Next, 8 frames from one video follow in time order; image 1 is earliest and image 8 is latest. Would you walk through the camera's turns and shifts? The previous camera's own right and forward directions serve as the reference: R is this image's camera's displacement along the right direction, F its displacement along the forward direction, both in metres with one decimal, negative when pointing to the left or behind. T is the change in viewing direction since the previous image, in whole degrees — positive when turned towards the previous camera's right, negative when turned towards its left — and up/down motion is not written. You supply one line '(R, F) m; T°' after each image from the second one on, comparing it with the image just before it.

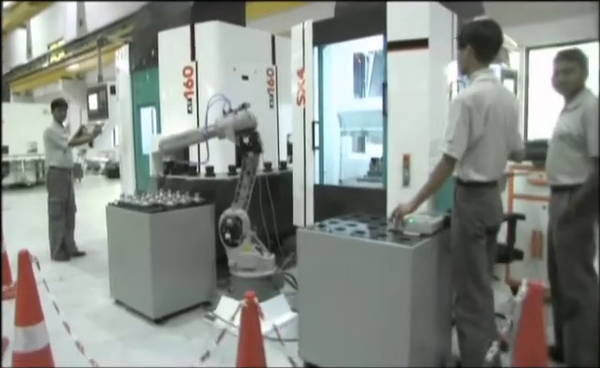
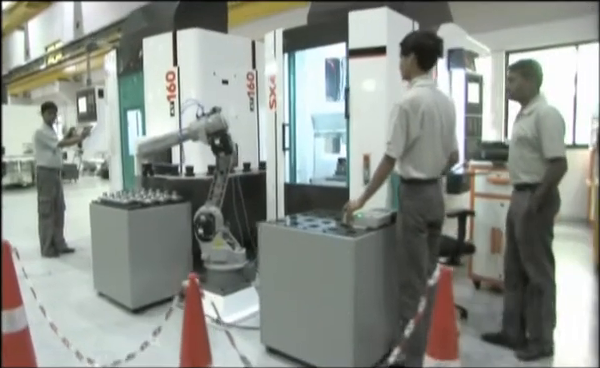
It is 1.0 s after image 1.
(+0.2, -0.2) m; 0°
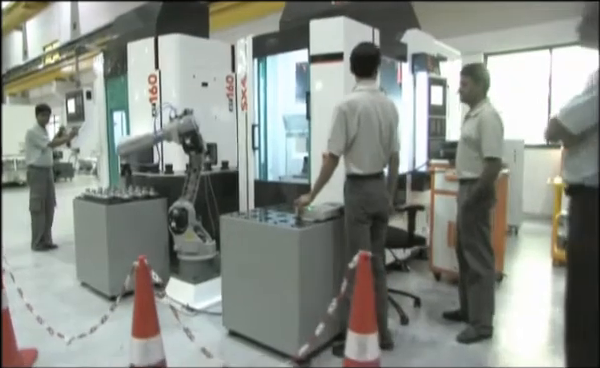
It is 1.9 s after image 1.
(+0.3, -0.2) m; 0°
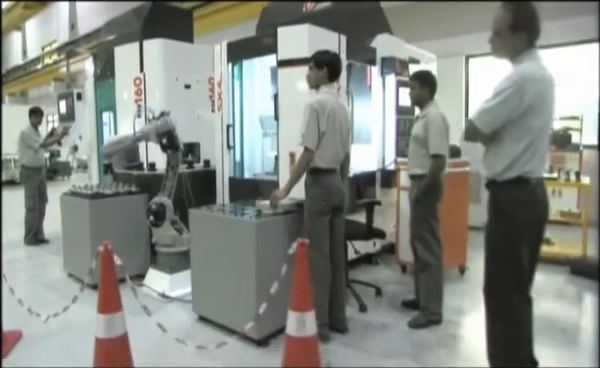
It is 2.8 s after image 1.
(+0.3, -0.2) m; 0°
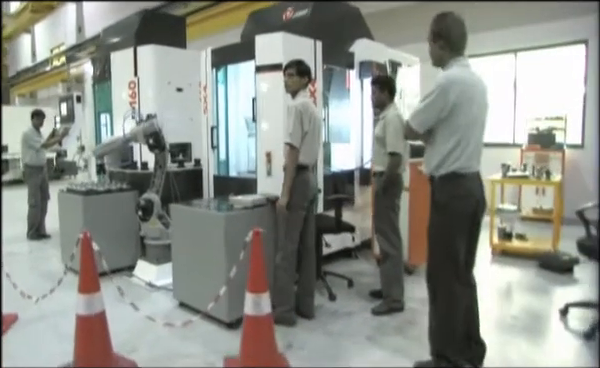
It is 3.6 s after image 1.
(+0.3, -0.2) m; -1°
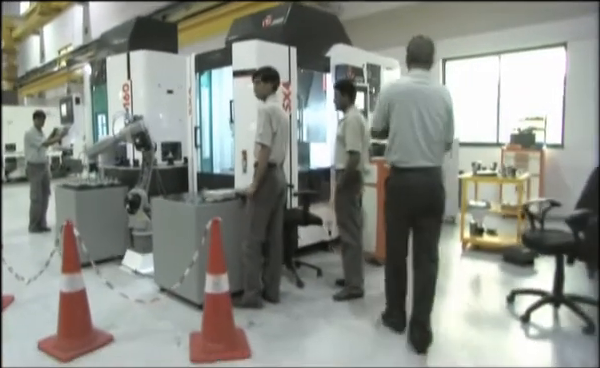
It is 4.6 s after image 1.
(+0.3, -0.3) m; -1°
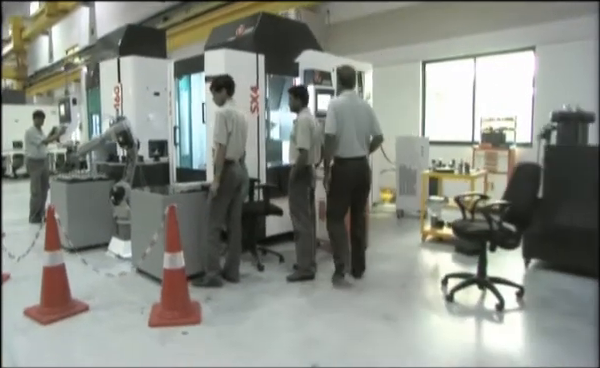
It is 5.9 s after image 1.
(+0.5, -0.4) m; -1°
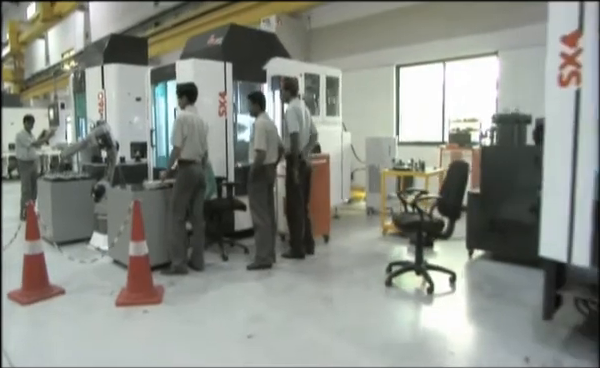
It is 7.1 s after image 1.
(+0.4, -0.4) m; 0°
